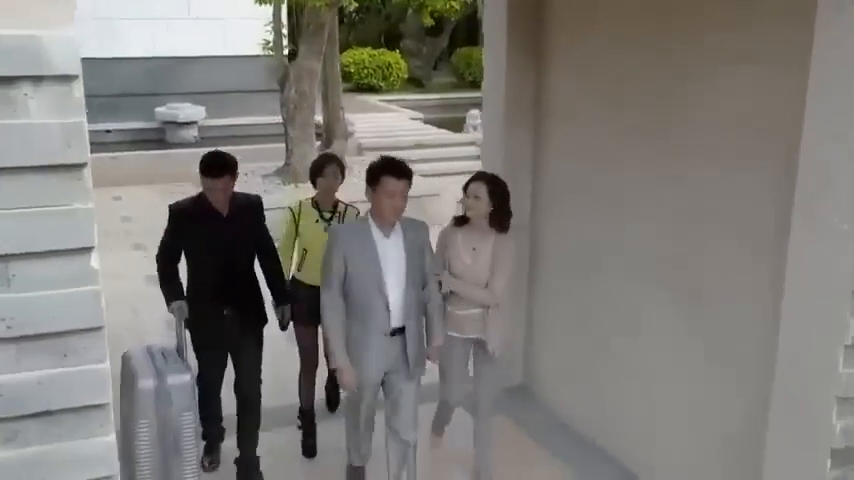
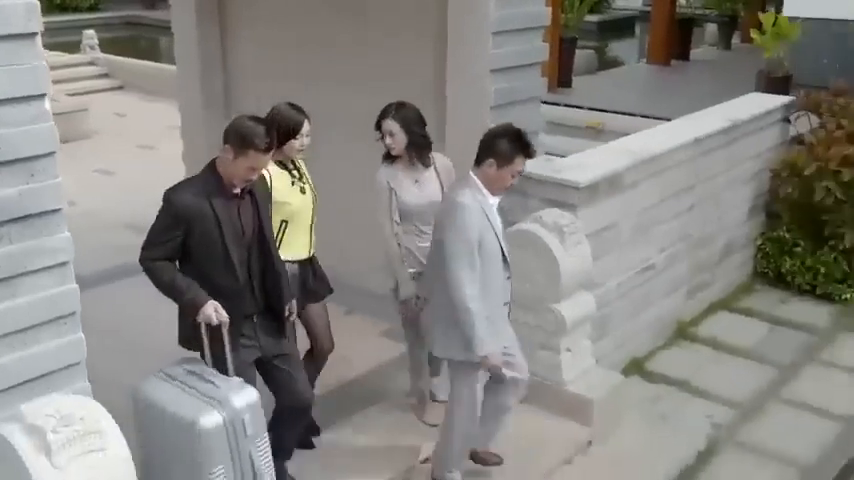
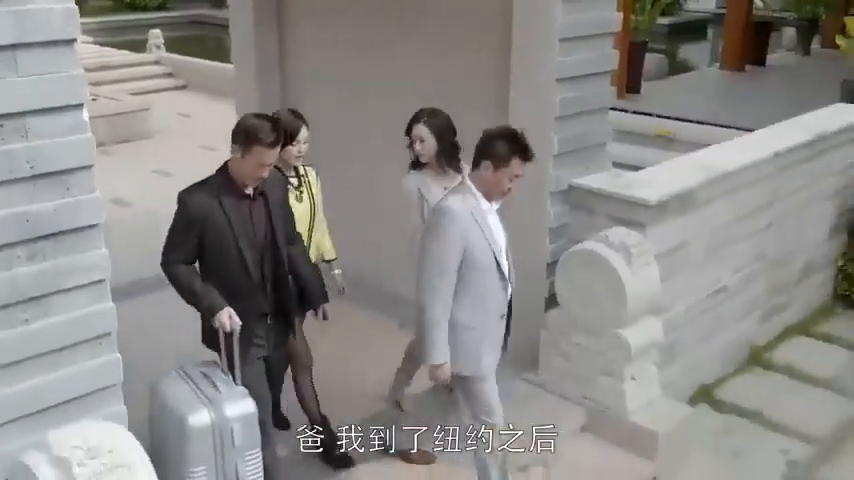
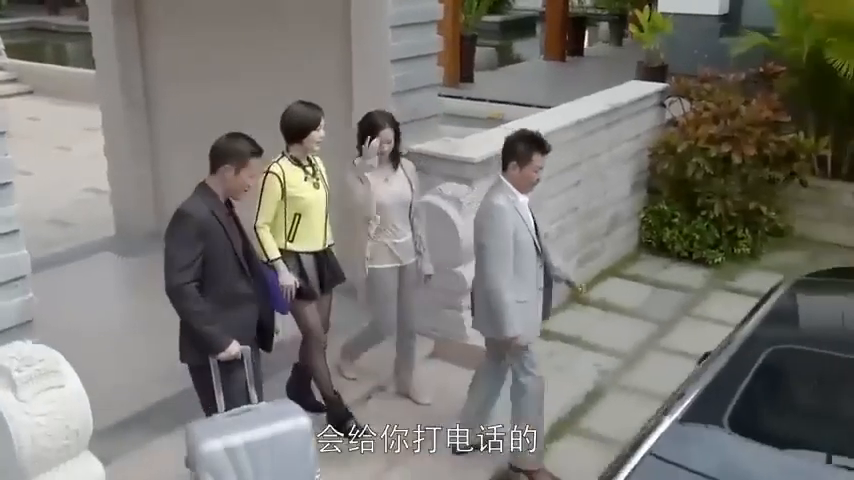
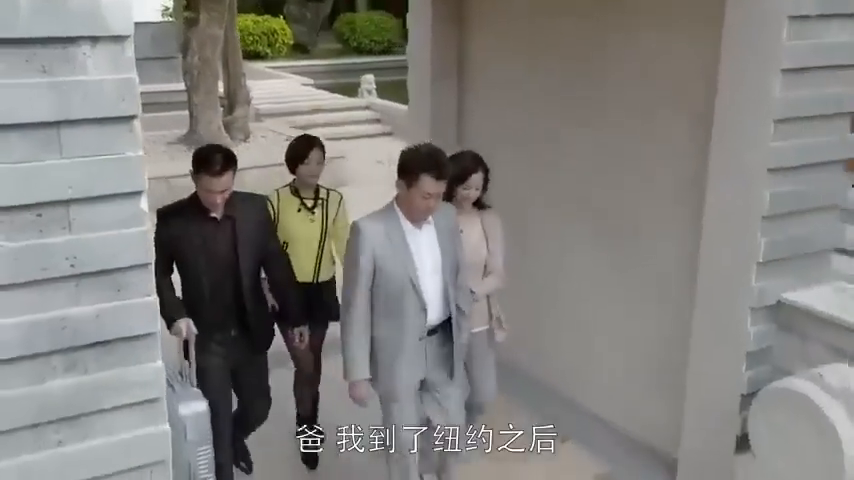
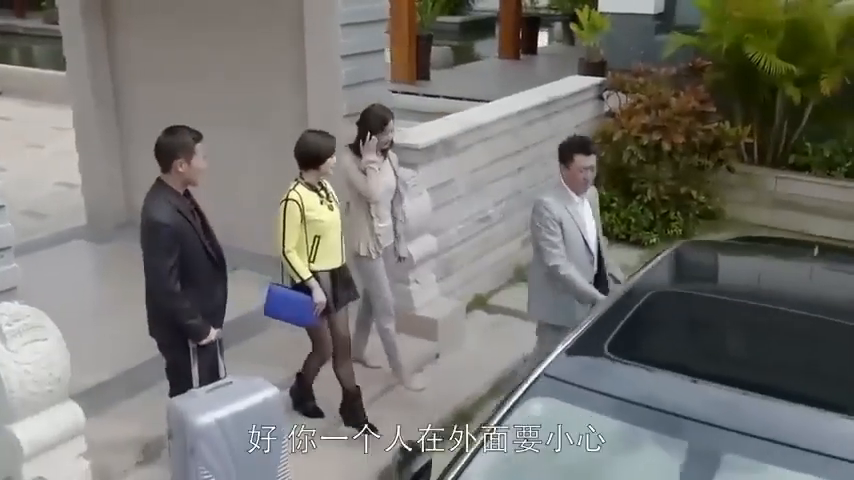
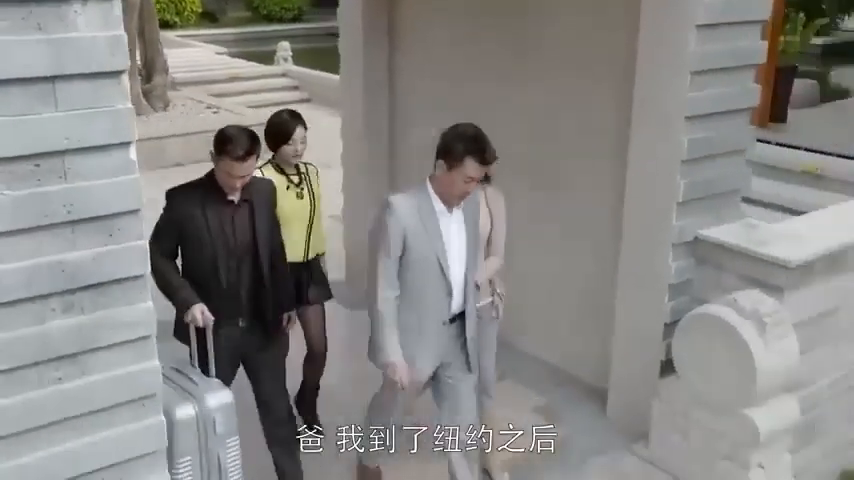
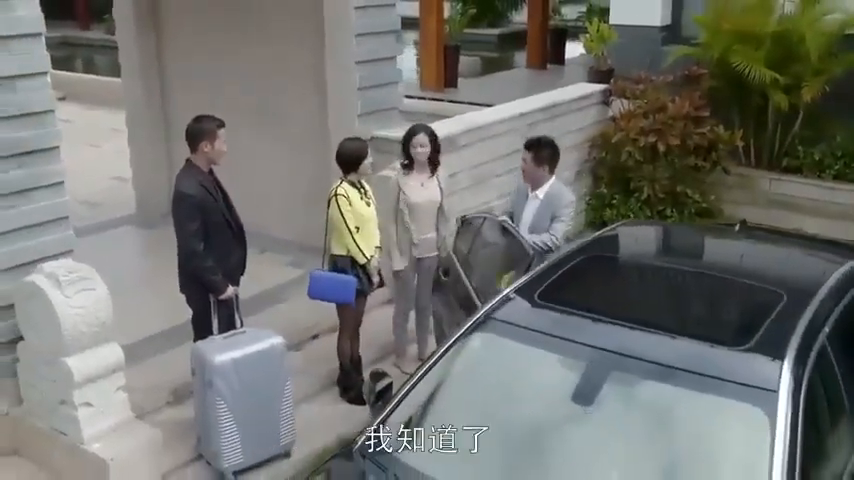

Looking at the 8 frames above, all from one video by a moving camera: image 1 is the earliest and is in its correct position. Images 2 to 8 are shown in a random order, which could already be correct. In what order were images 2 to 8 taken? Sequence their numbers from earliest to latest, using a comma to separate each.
5, 7, 3, 2, 4, 6, 8
